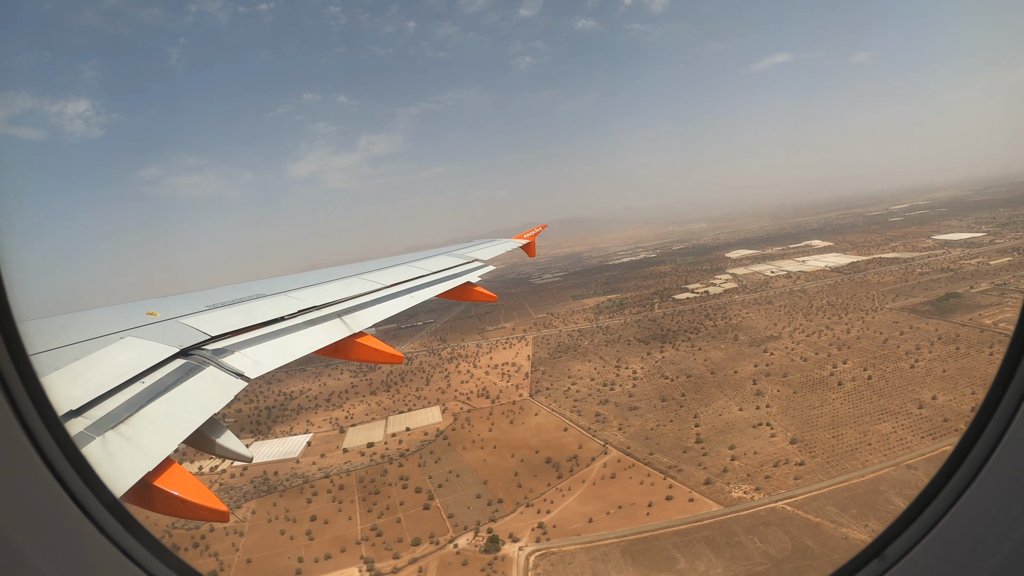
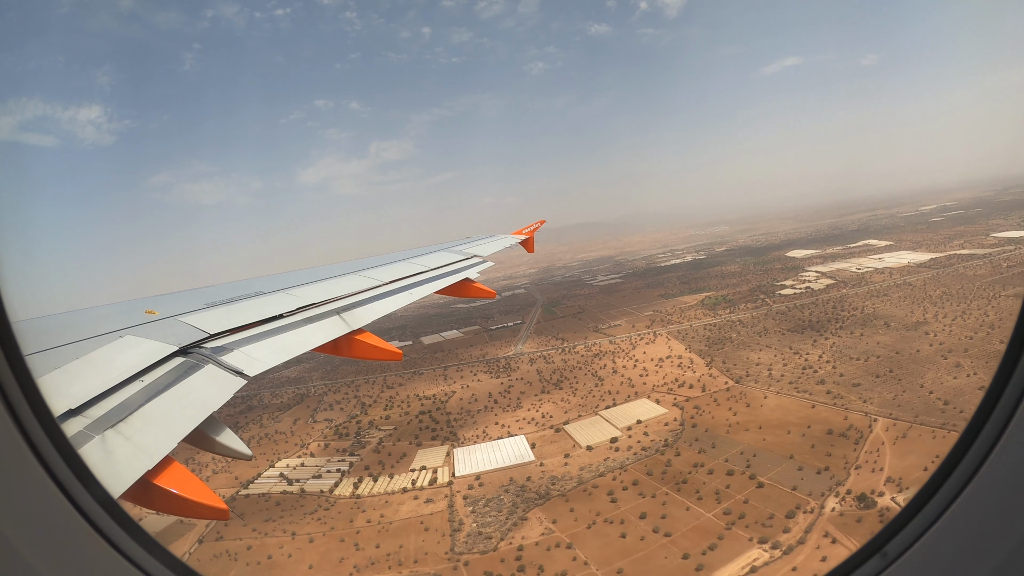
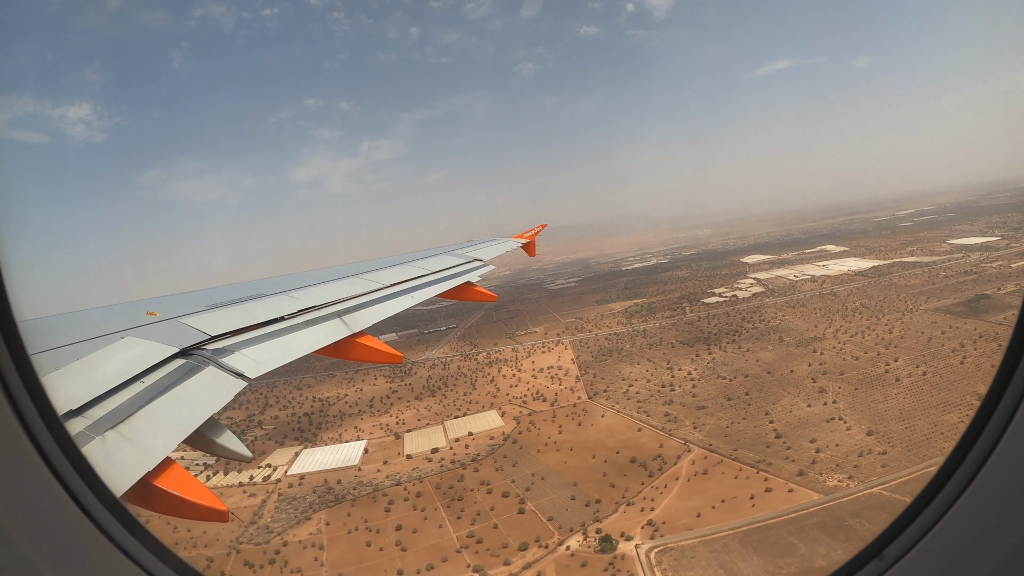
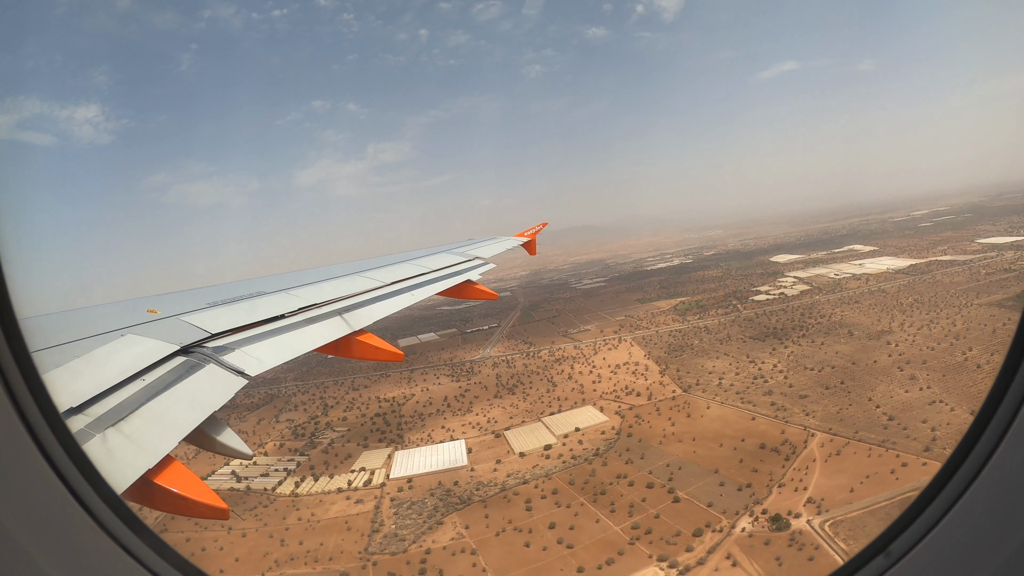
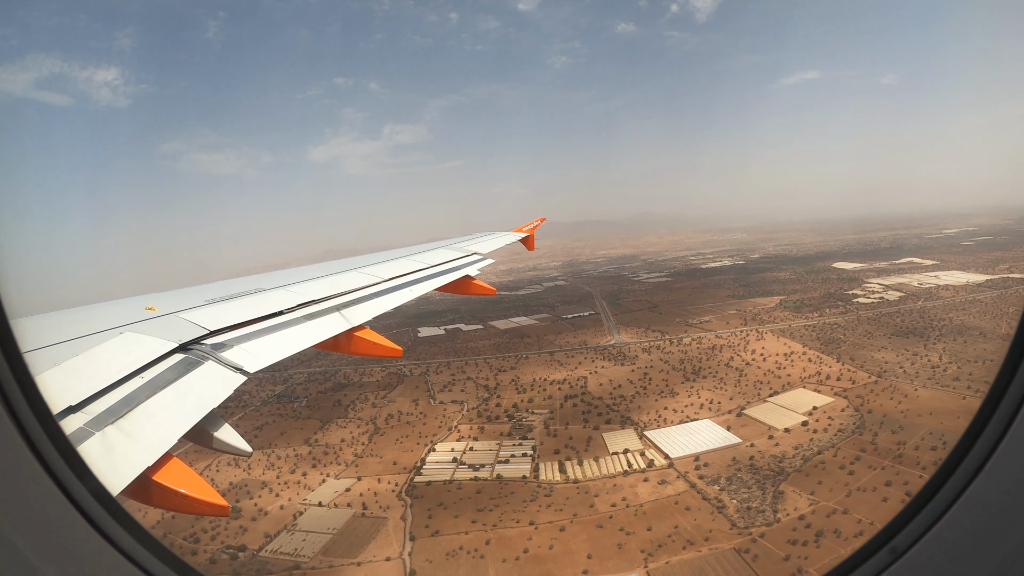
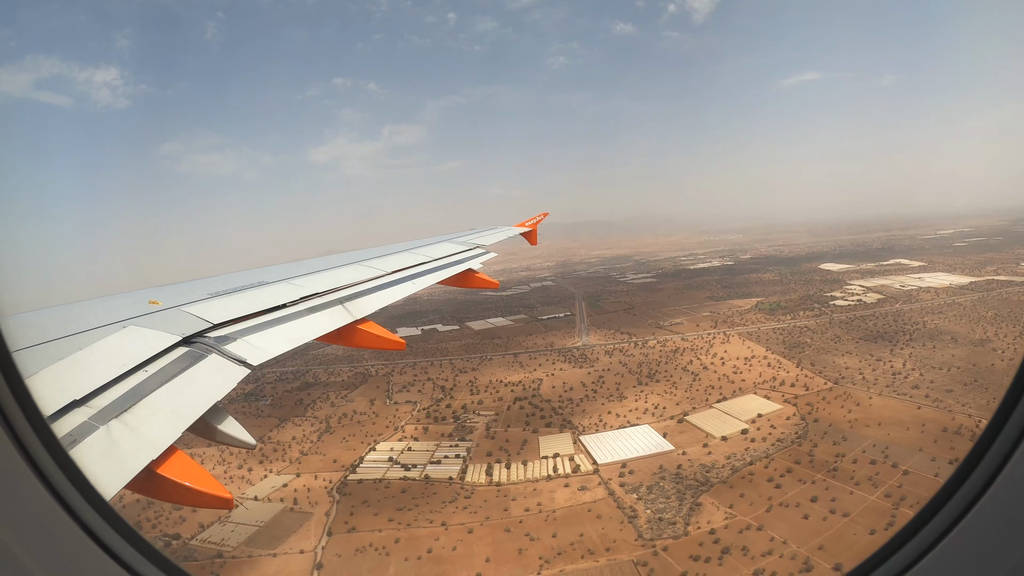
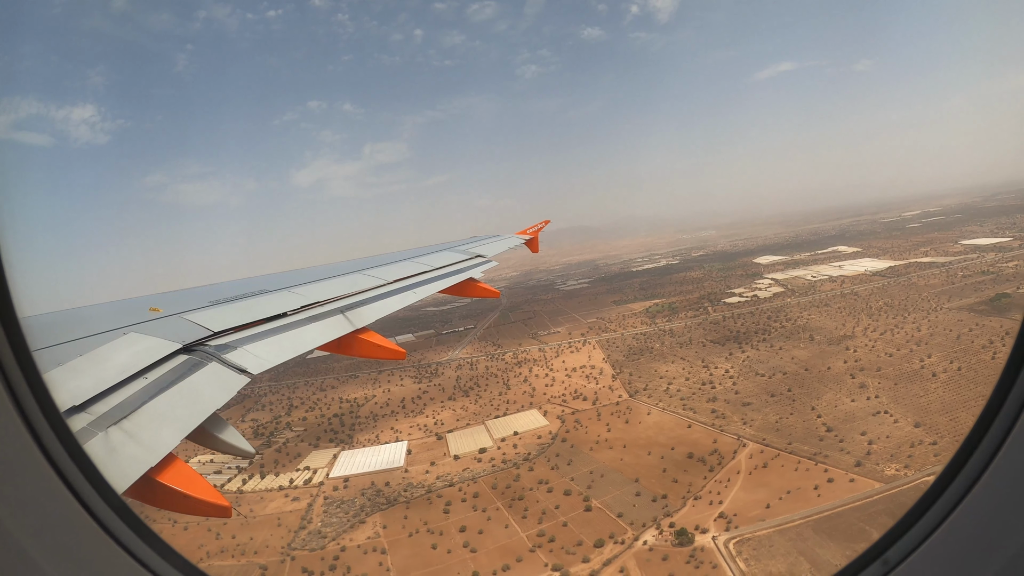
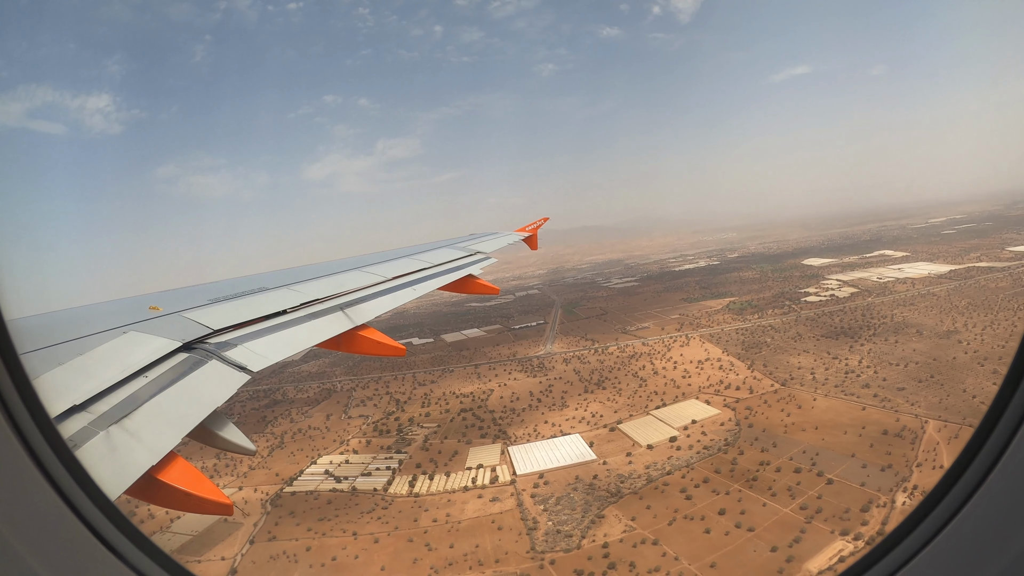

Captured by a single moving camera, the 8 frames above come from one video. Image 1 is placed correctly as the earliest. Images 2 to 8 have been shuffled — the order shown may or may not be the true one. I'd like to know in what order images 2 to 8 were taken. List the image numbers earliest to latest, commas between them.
3, 7, 4, 2, 8, 6, 5
